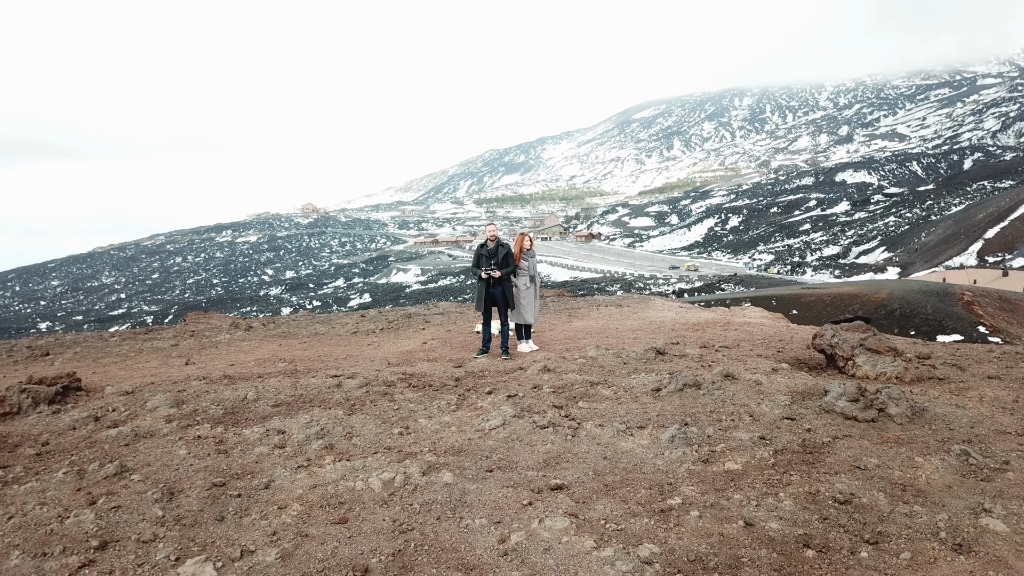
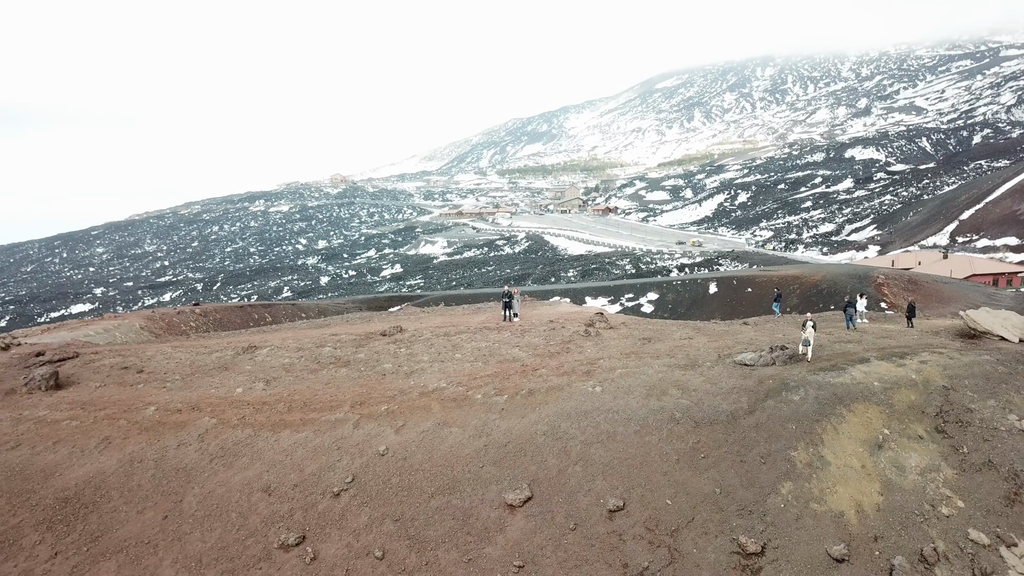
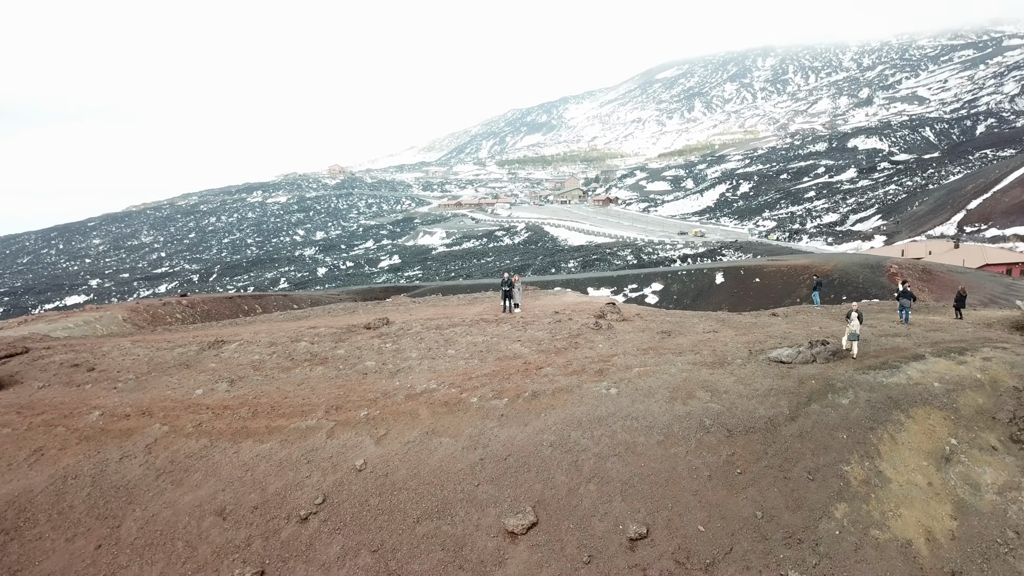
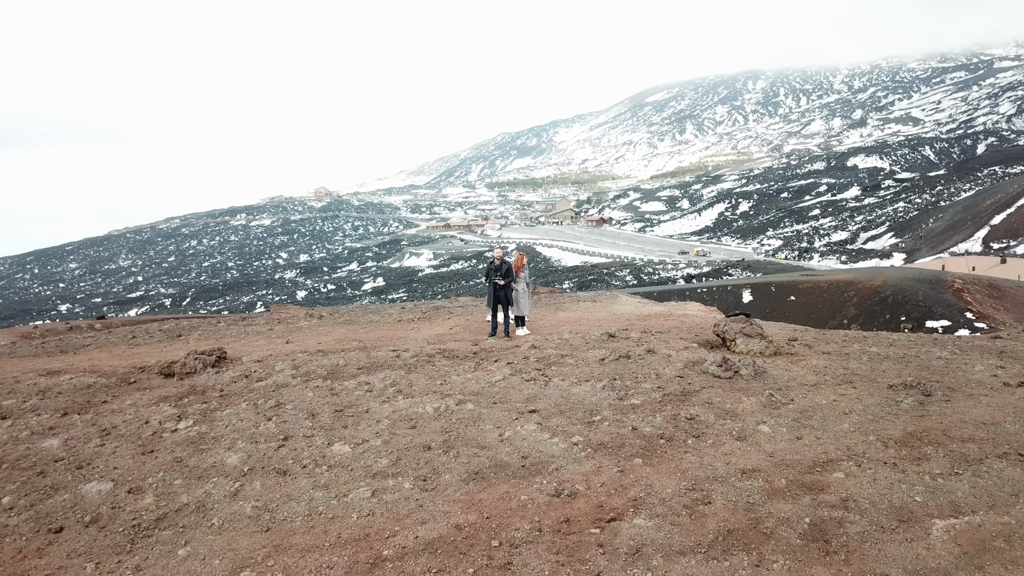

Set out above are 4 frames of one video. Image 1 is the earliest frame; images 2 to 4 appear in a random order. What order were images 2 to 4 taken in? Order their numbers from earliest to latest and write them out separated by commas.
4, 3, 2
